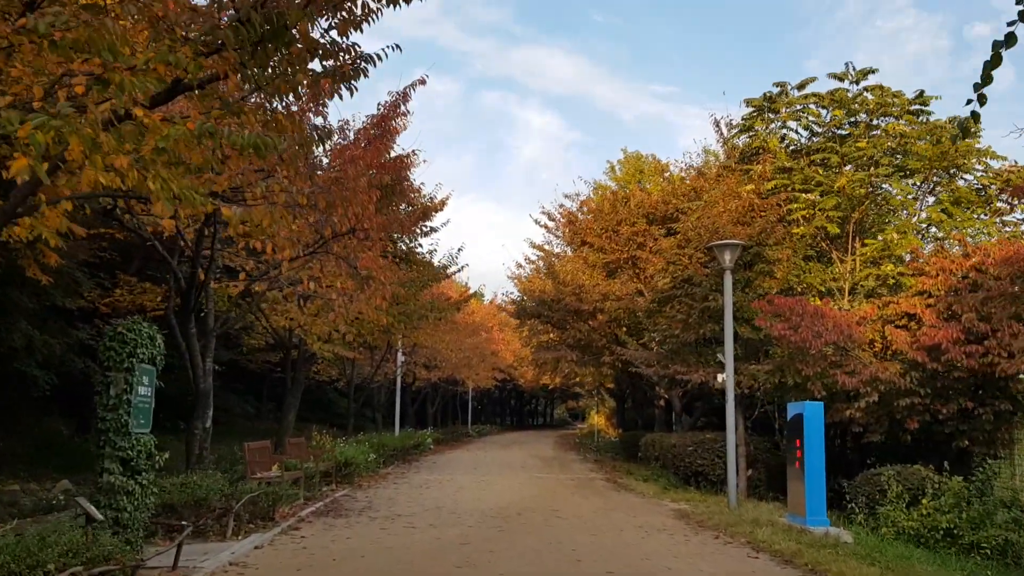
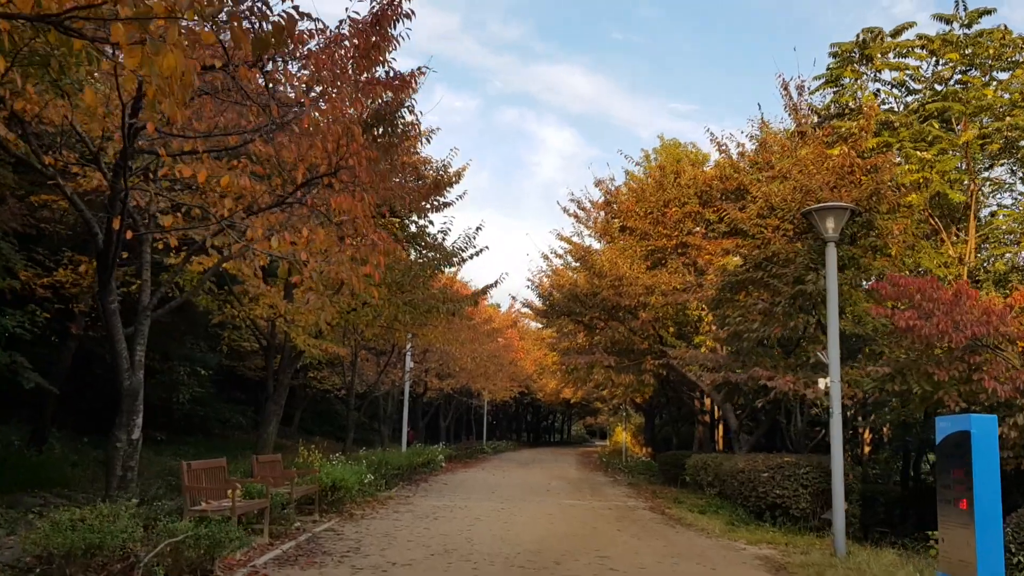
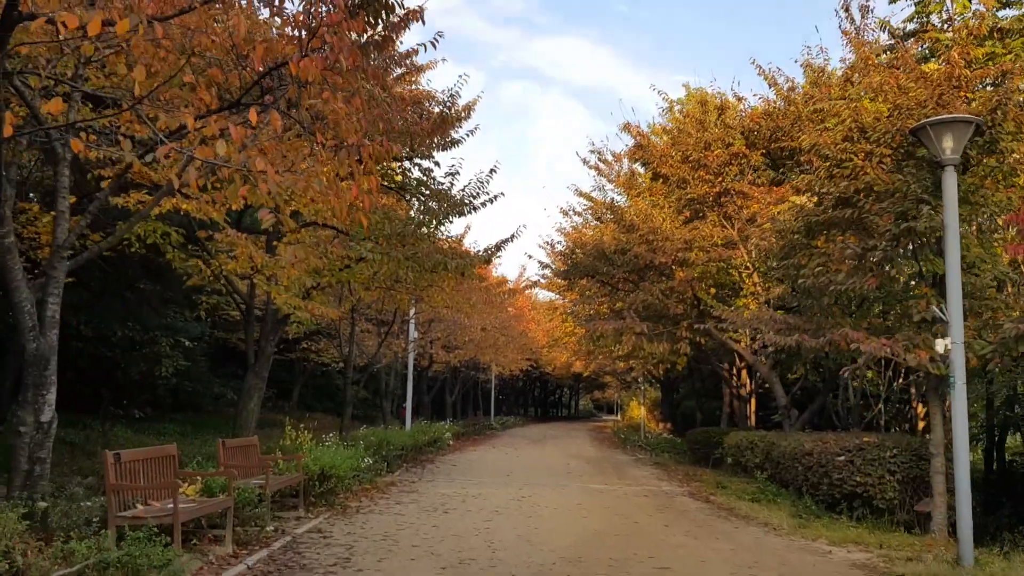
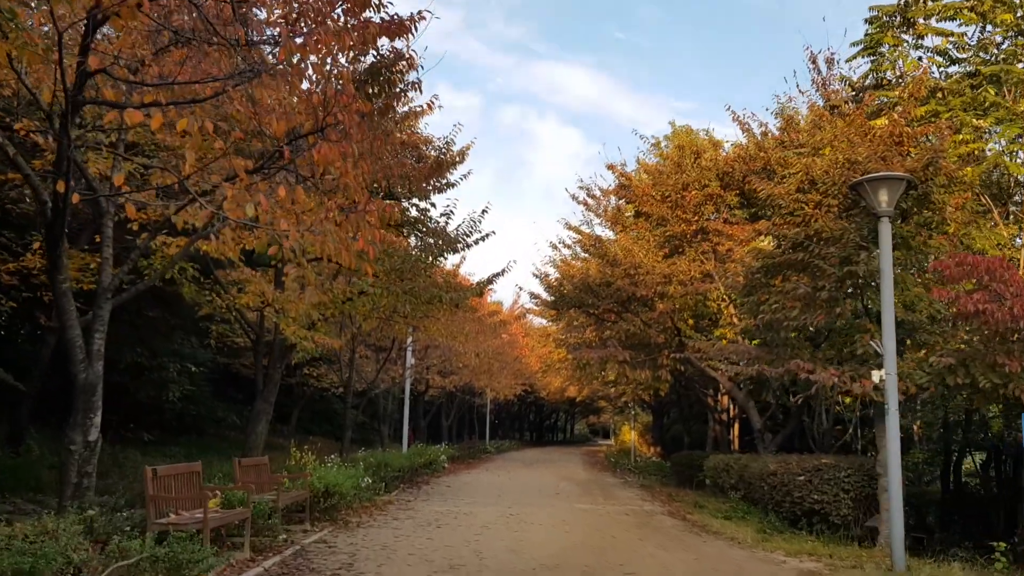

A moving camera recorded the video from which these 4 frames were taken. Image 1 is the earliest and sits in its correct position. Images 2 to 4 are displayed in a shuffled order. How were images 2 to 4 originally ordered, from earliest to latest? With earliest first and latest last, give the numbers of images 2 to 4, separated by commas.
2, 4, 3
